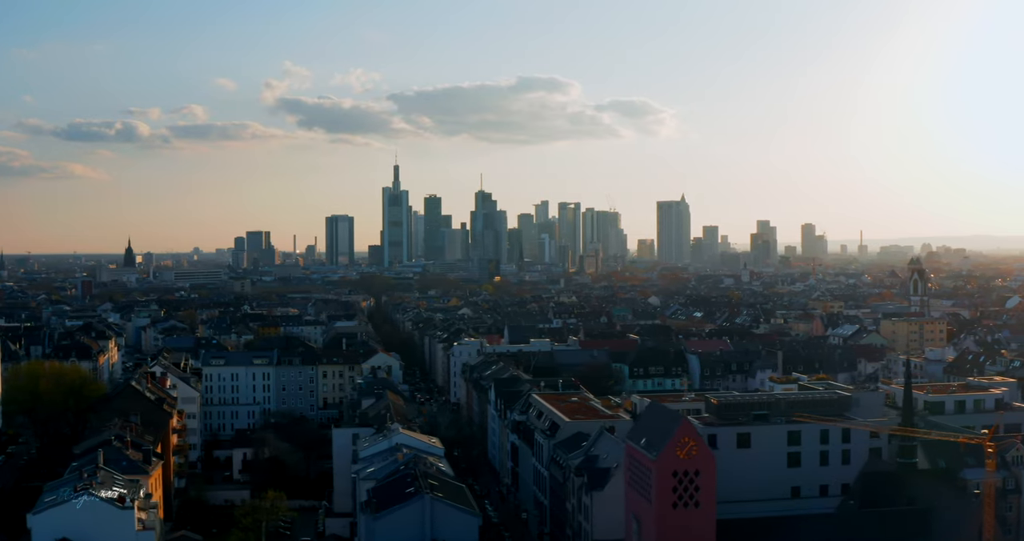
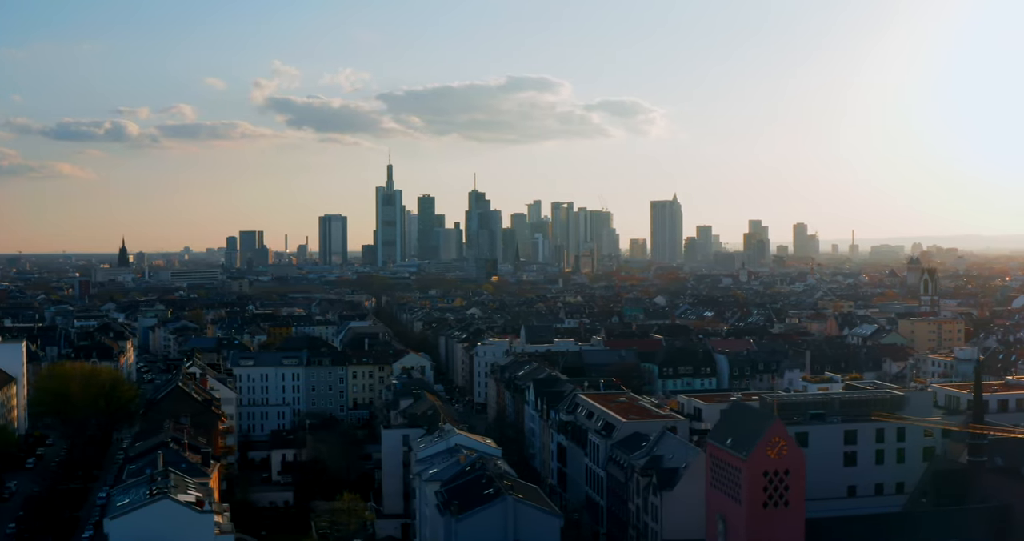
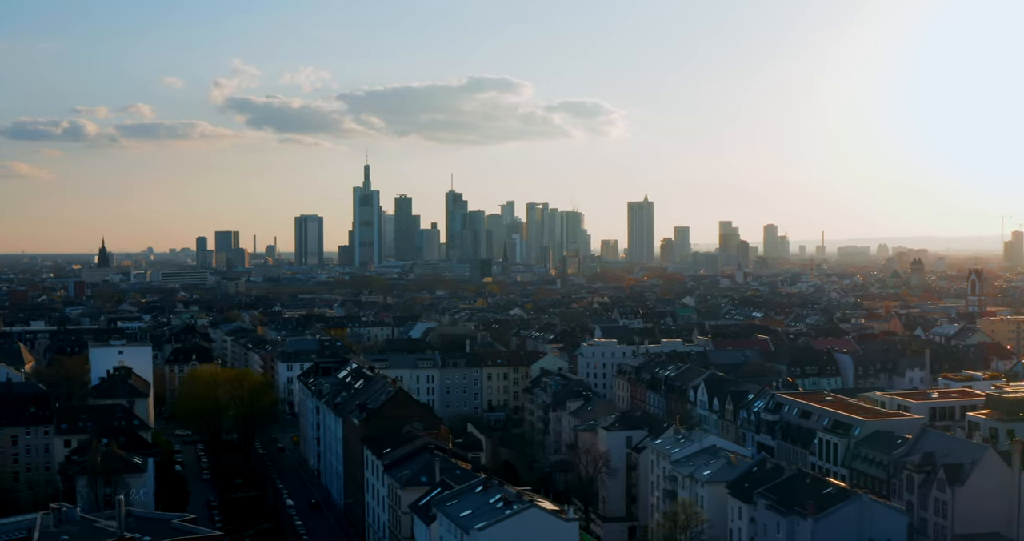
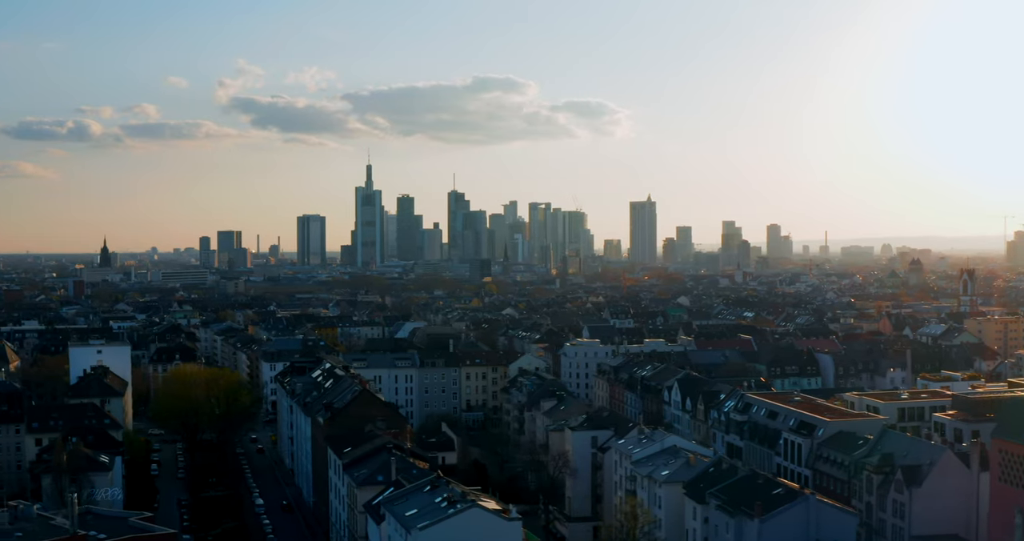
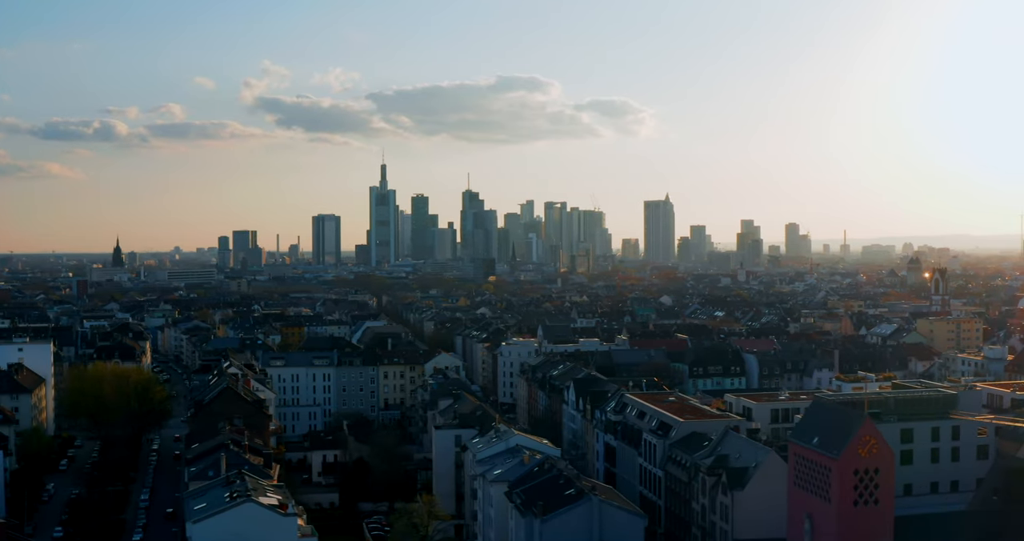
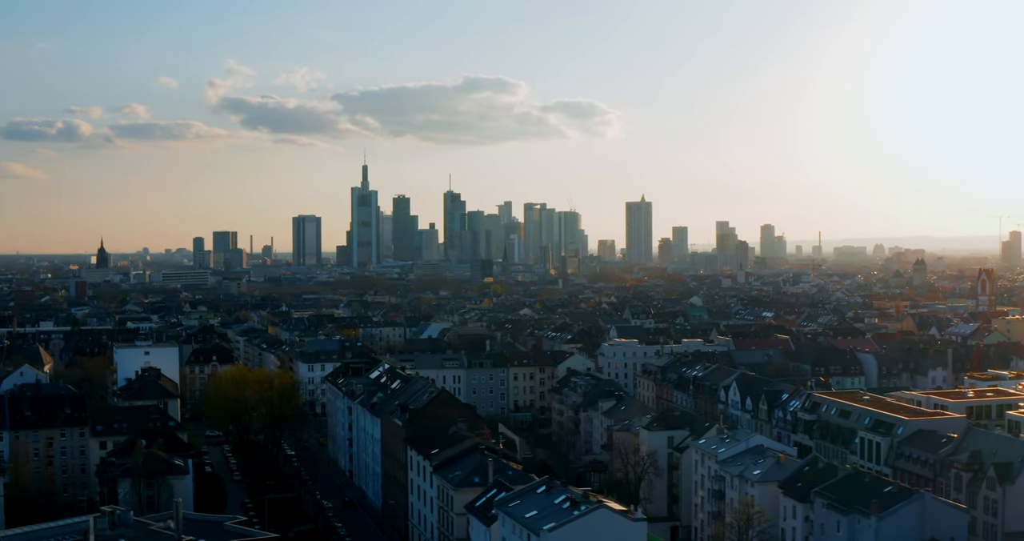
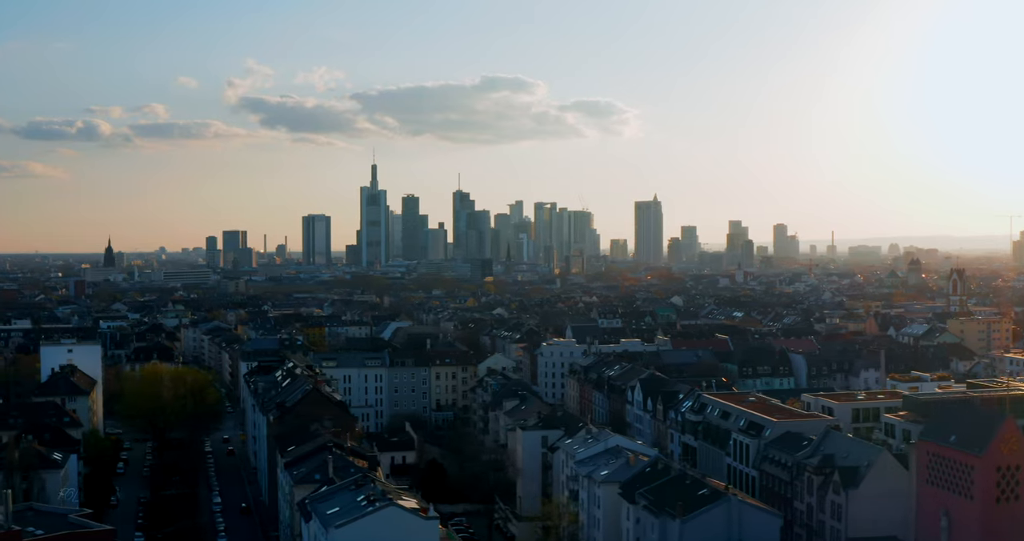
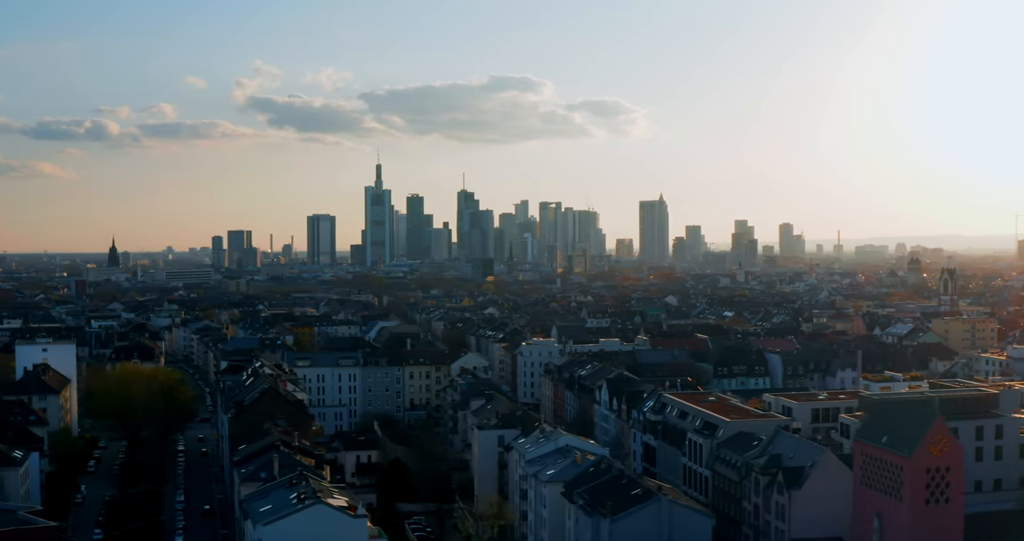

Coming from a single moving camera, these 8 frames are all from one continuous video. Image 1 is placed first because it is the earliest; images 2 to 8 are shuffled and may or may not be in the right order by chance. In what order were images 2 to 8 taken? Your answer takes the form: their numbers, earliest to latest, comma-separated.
2, 5, 8, 7, 4, 3, 6
